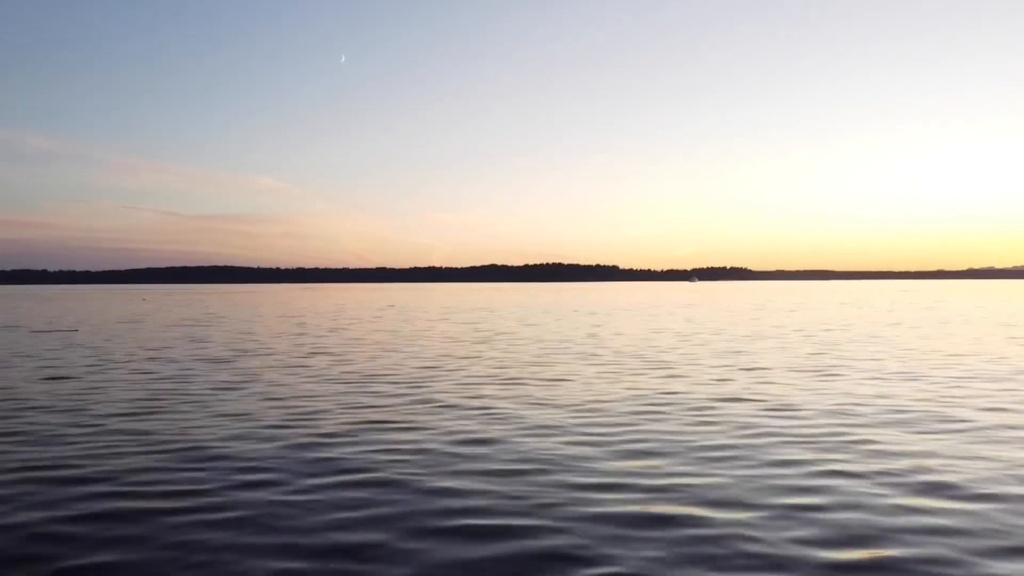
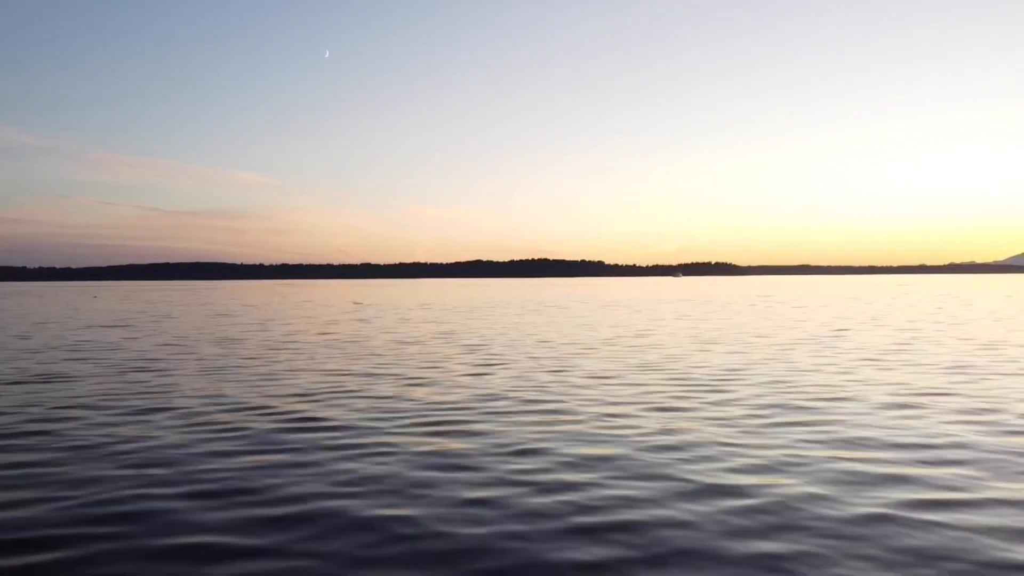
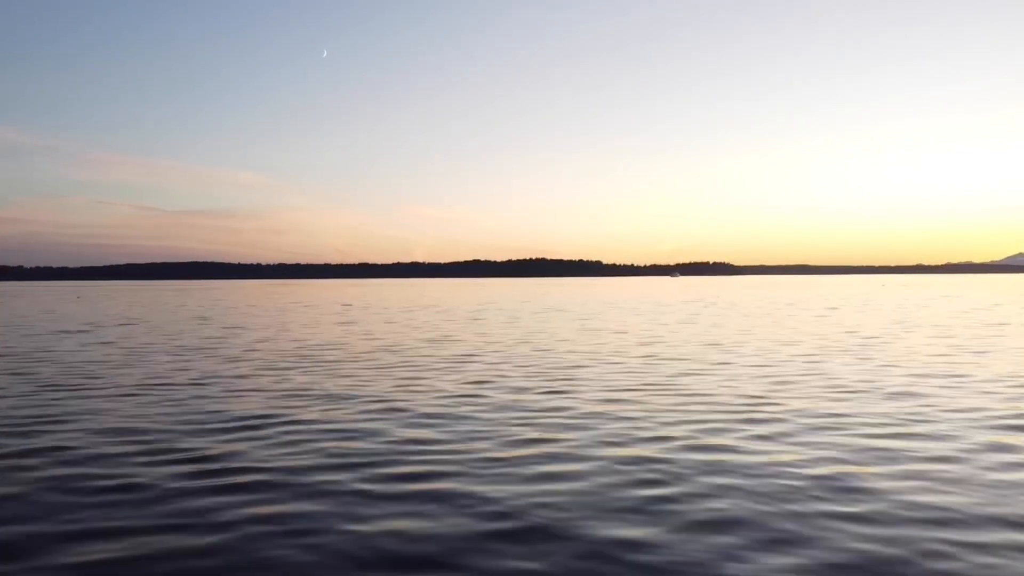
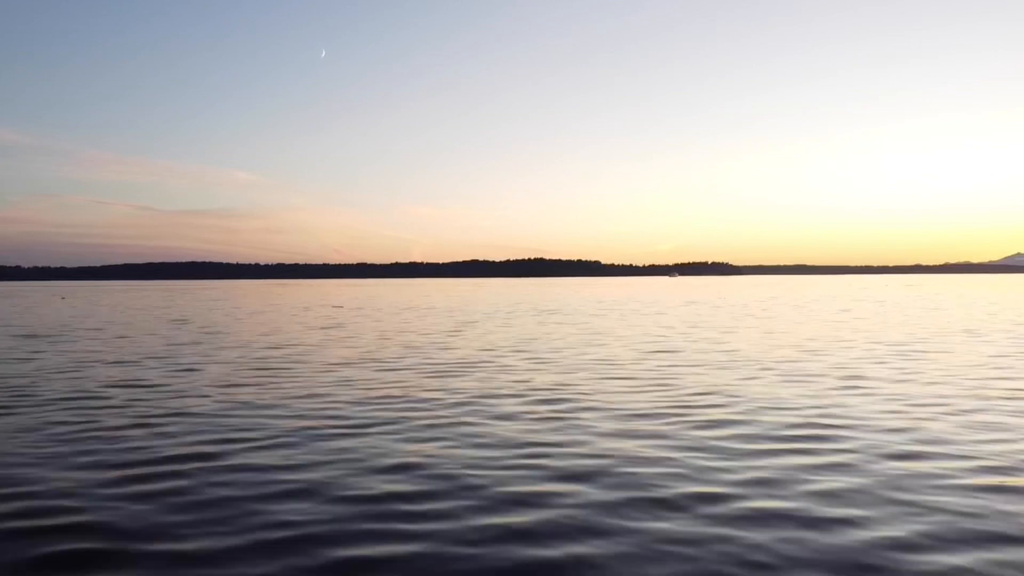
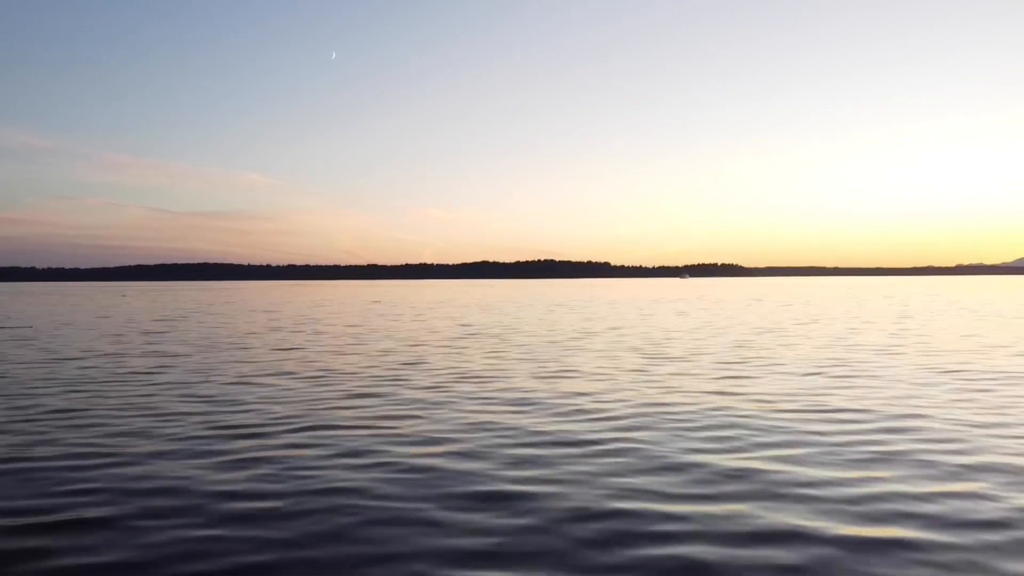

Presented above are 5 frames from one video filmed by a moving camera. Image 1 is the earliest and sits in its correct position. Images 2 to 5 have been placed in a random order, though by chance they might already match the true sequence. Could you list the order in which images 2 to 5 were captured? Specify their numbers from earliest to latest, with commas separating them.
5, 2, 3, 4
